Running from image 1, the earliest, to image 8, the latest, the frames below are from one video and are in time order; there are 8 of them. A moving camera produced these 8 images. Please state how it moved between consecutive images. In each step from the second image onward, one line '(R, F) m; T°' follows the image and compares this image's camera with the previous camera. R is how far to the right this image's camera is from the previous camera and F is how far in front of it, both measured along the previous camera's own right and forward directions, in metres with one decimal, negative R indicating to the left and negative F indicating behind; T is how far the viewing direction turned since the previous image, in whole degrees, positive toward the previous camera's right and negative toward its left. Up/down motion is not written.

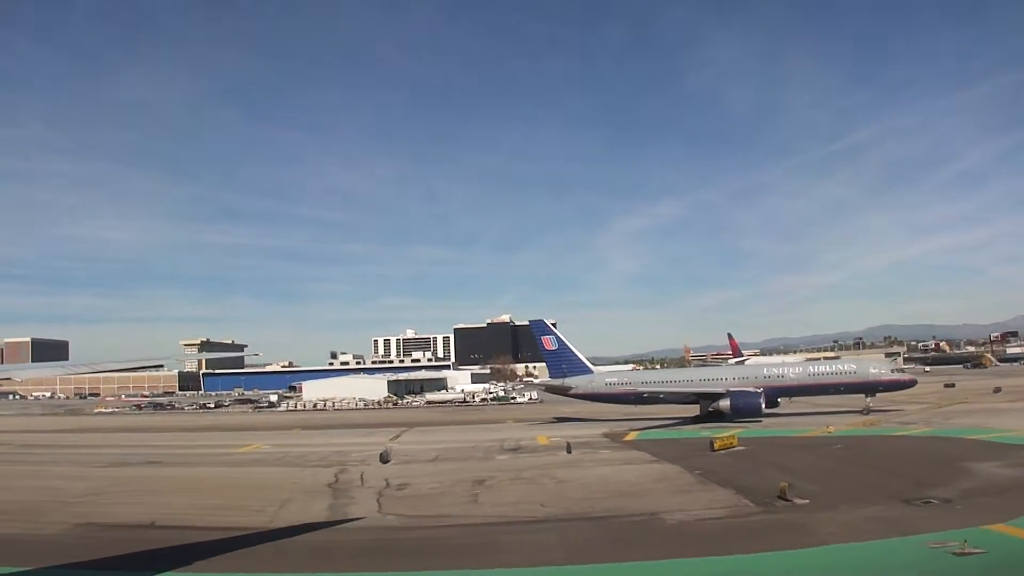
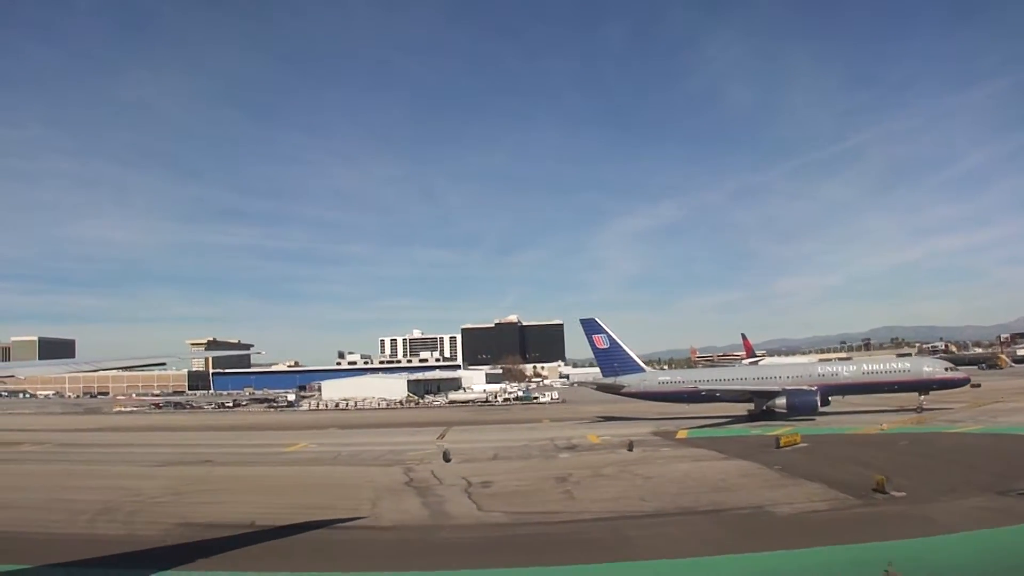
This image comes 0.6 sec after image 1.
(-2.2, -0.4) m; +1°
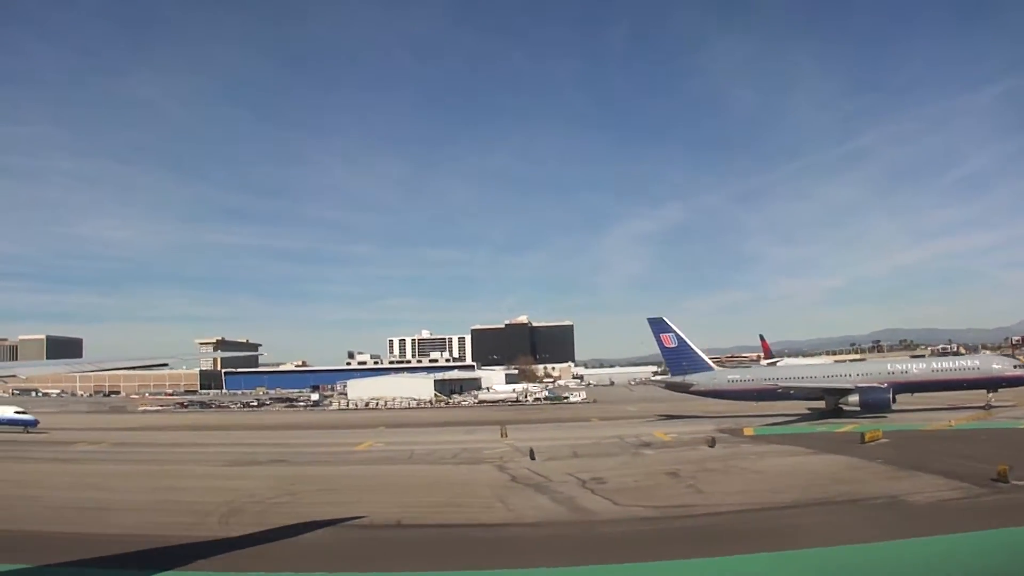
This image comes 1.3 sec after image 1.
(-3.1, -0.5) m; +1°
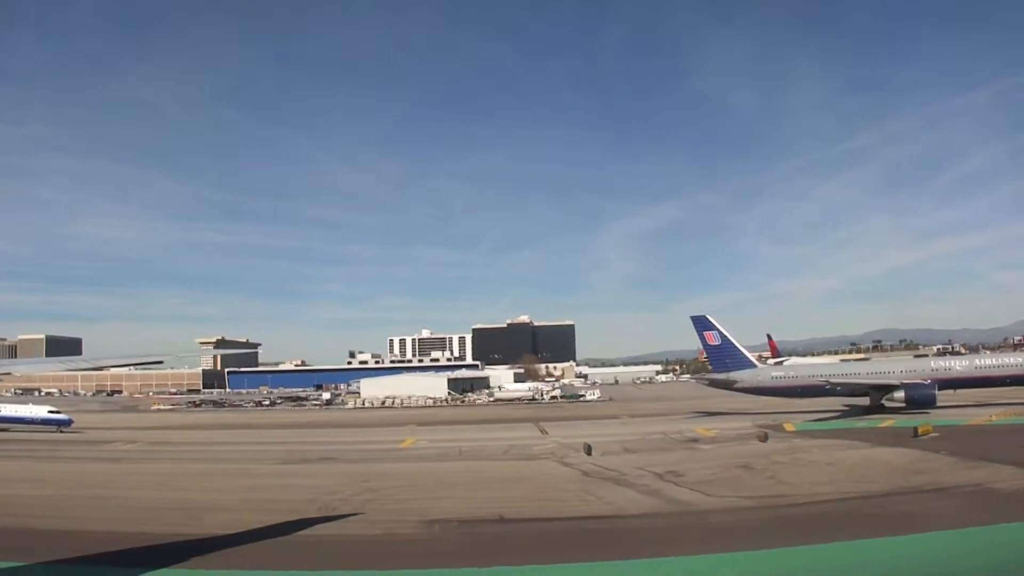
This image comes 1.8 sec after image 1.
(-2.3, -0.3) m; +1°
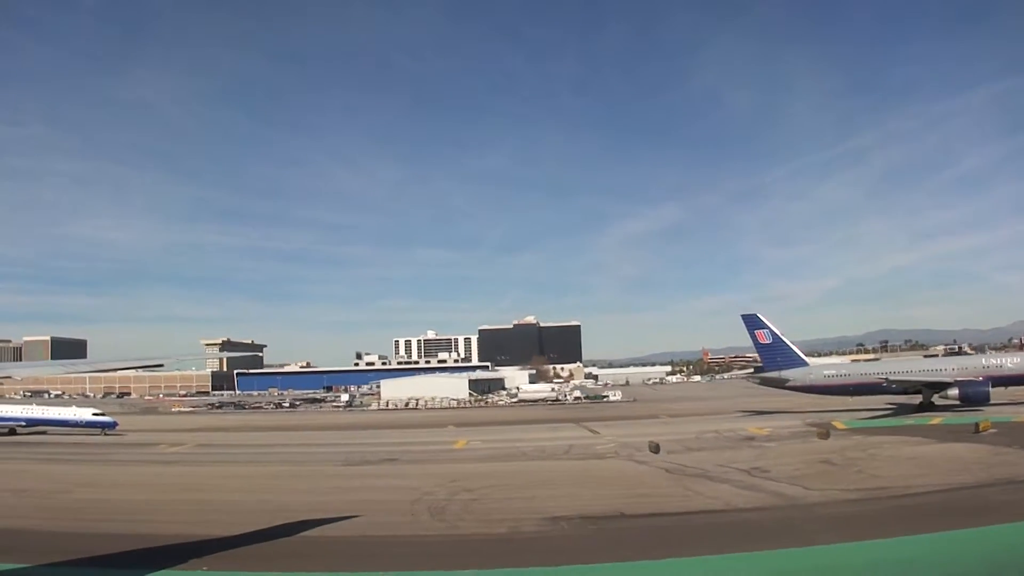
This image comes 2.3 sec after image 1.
(-2.6, -0.4) m; +1°
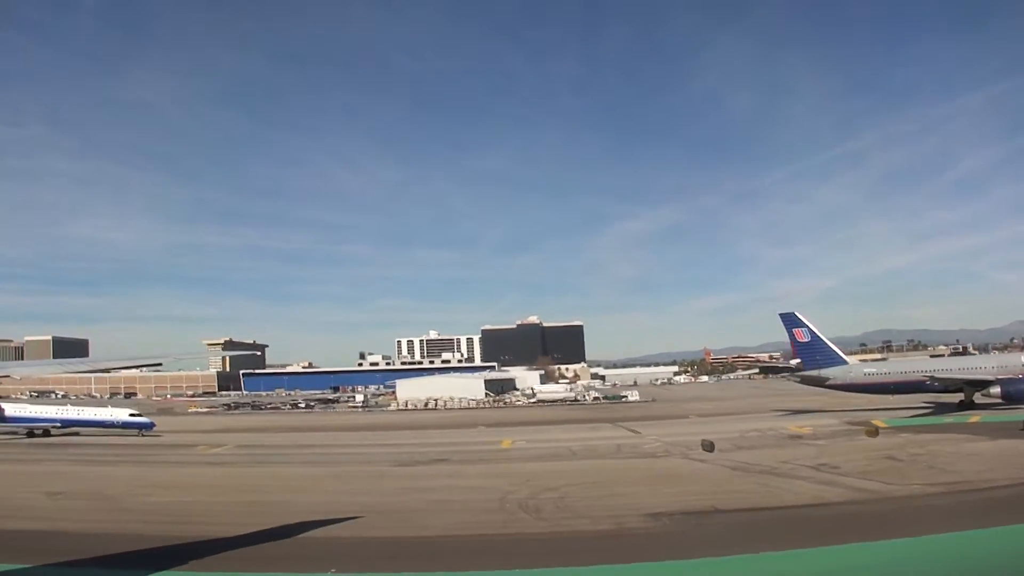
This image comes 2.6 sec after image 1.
(-2.3, -0.3) m; +1°
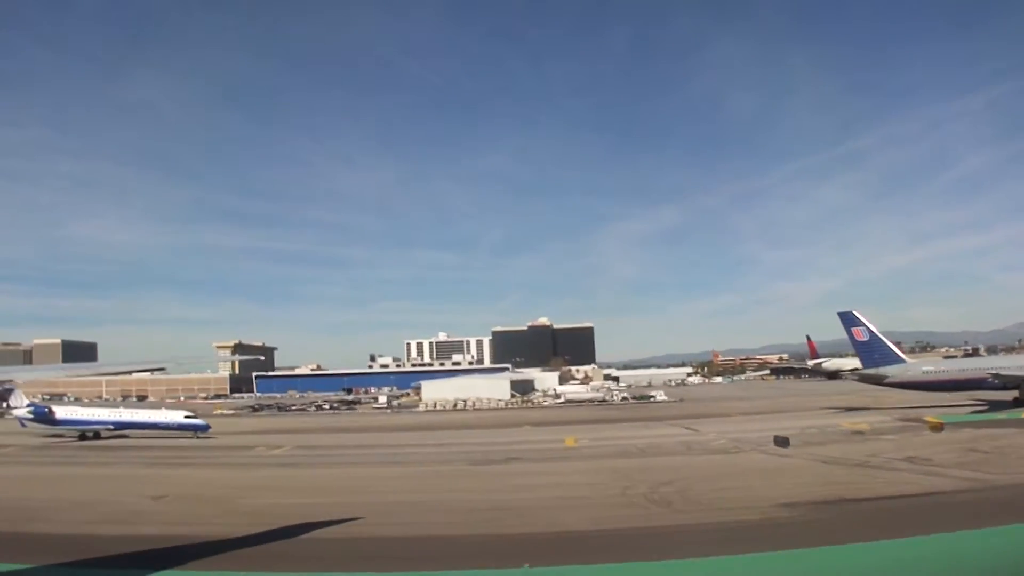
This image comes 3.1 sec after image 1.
(-3.1, -0.3) m; +1°
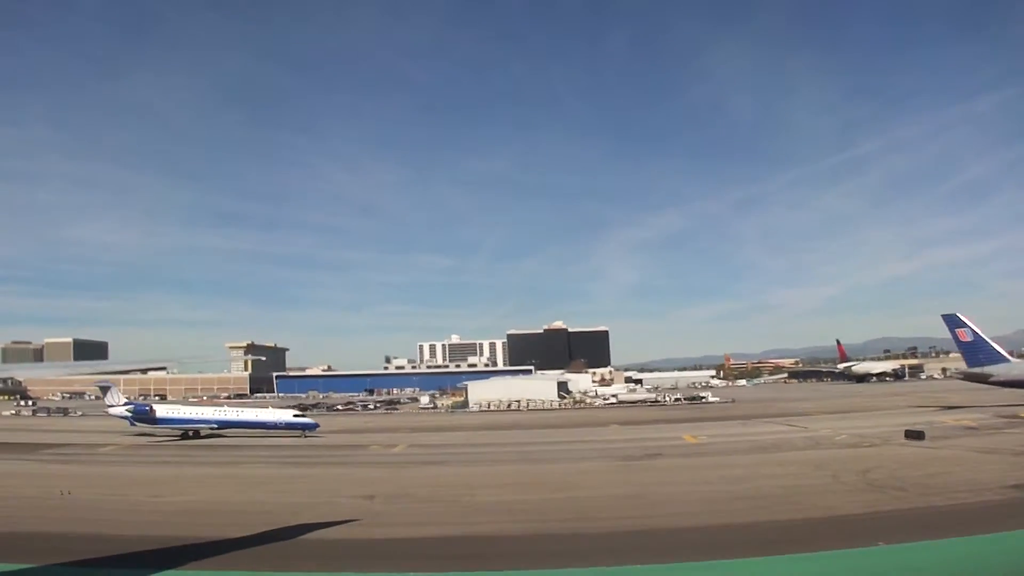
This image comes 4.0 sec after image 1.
(-6.2, -0.4) m; +2°
